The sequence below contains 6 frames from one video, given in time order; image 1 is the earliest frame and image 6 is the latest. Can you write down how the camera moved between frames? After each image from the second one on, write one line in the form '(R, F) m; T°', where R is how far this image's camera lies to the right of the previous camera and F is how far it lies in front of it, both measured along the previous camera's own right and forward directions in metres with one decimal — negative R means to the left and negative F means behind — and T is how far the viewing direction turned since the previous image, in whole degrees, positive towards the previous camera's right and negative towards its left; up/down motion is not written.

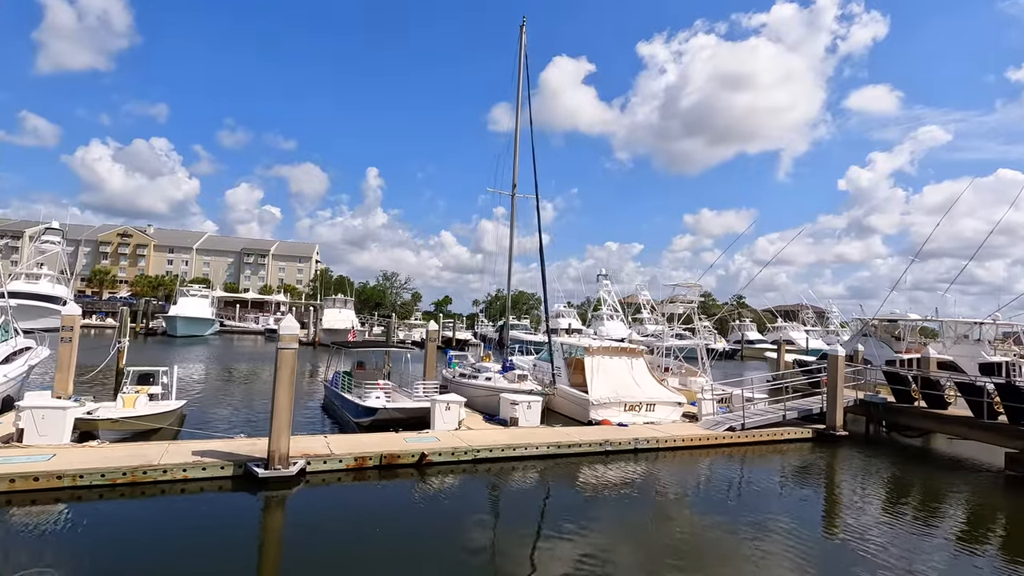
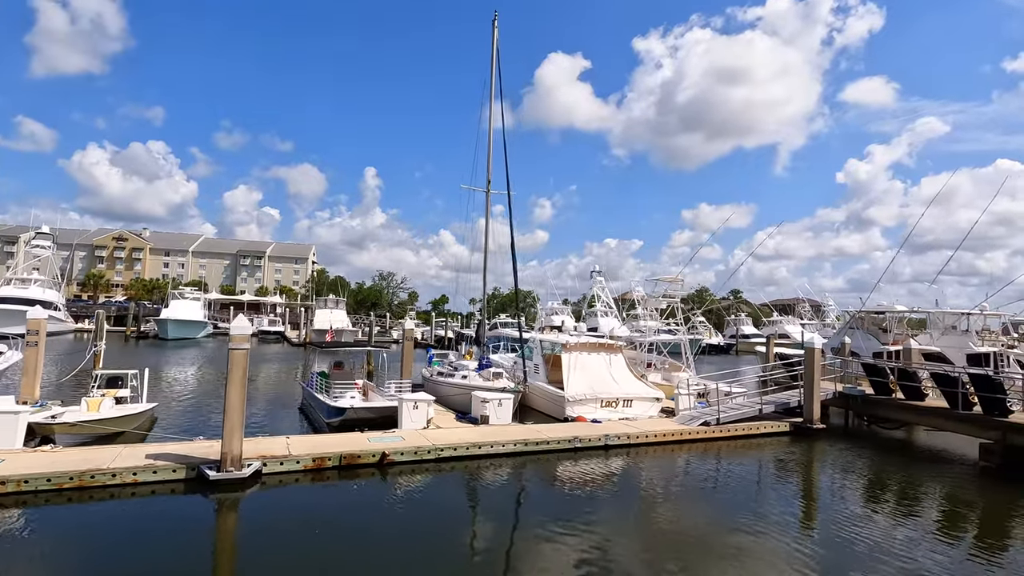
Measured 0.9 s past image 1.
(+0.9, +0.2) m; 0°
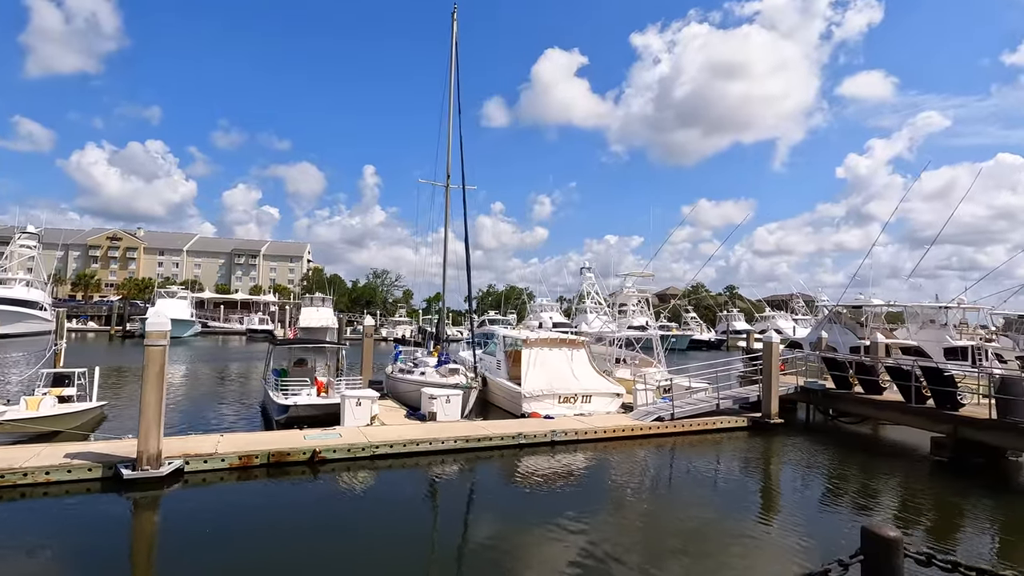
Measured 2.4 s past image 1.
(+1.4, +0.2) m; 0°
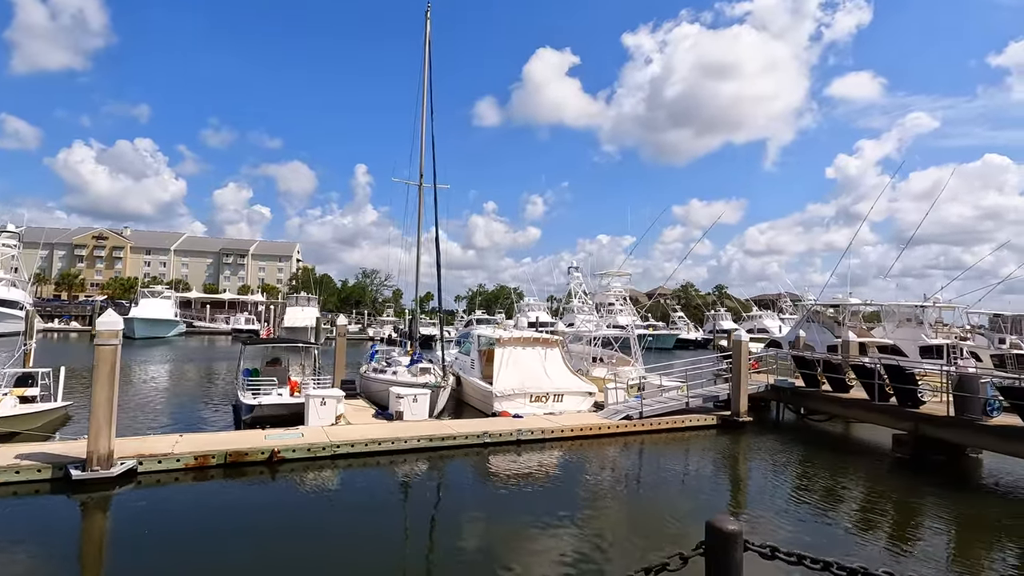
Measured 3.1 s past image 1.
(+0.7, 0.0) m; +1°
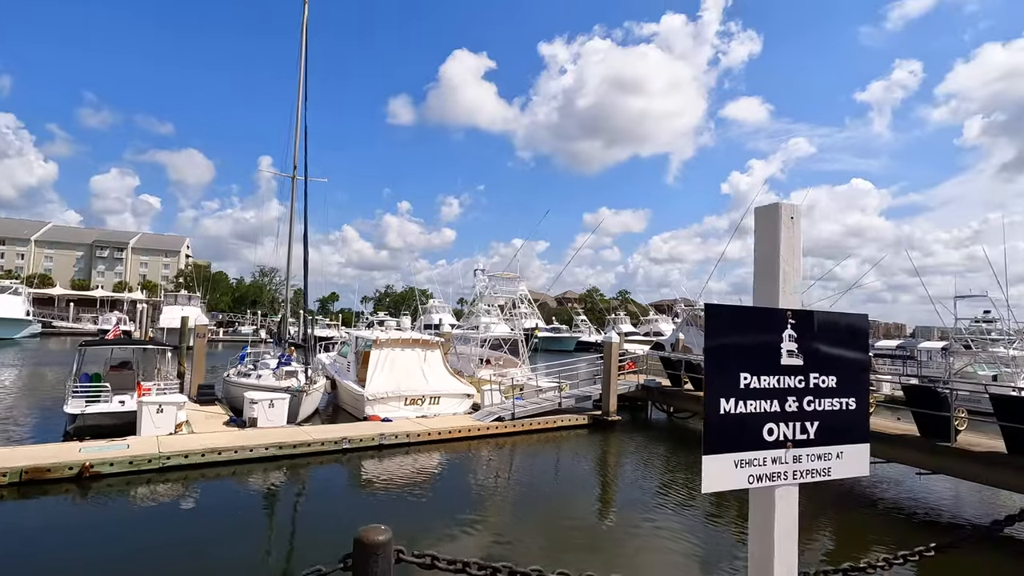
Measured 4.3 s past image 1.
(+1.2, +0.1) m; +9°
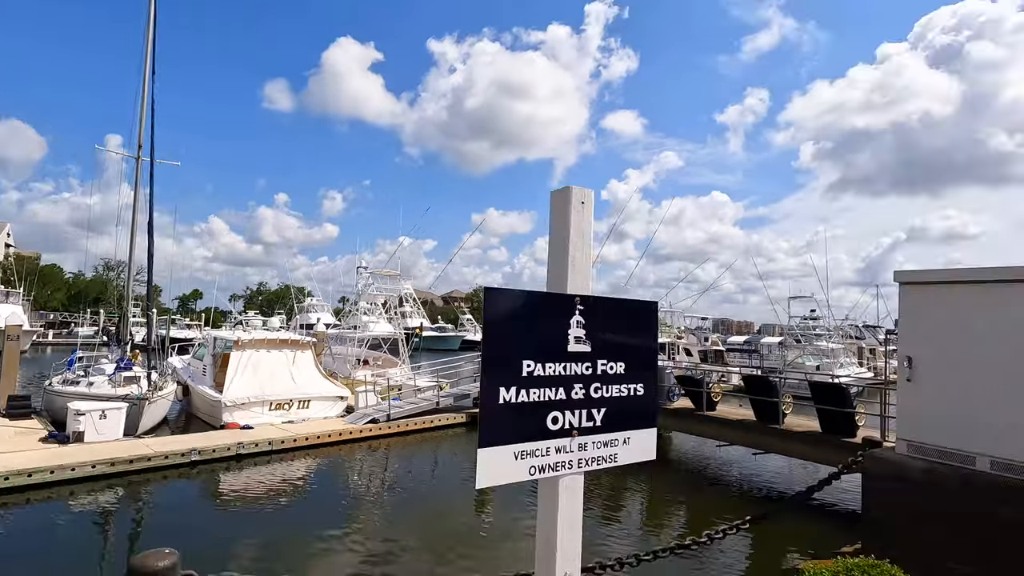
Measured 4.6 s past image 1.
(+0.3, +0.1) m; +12°
